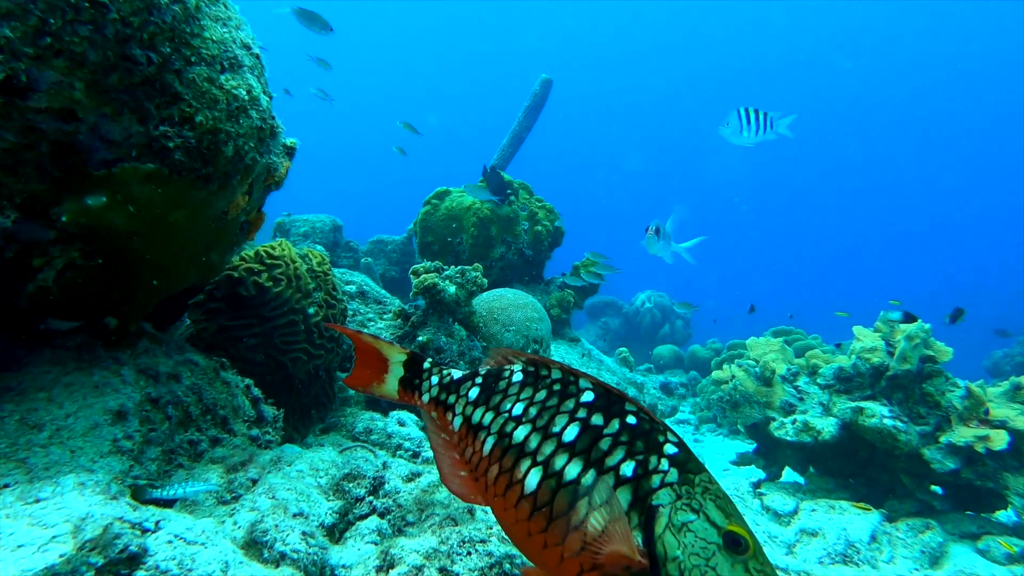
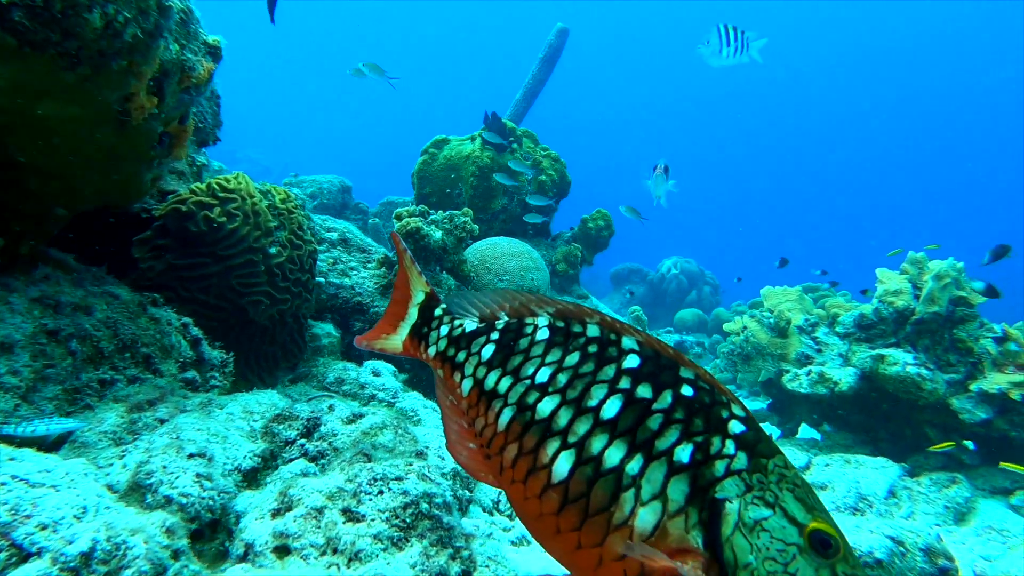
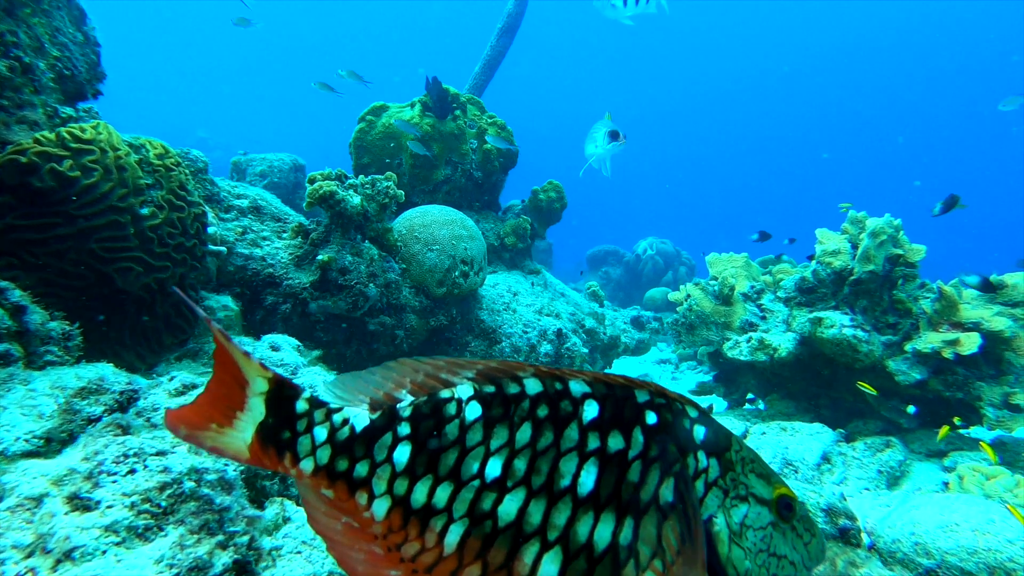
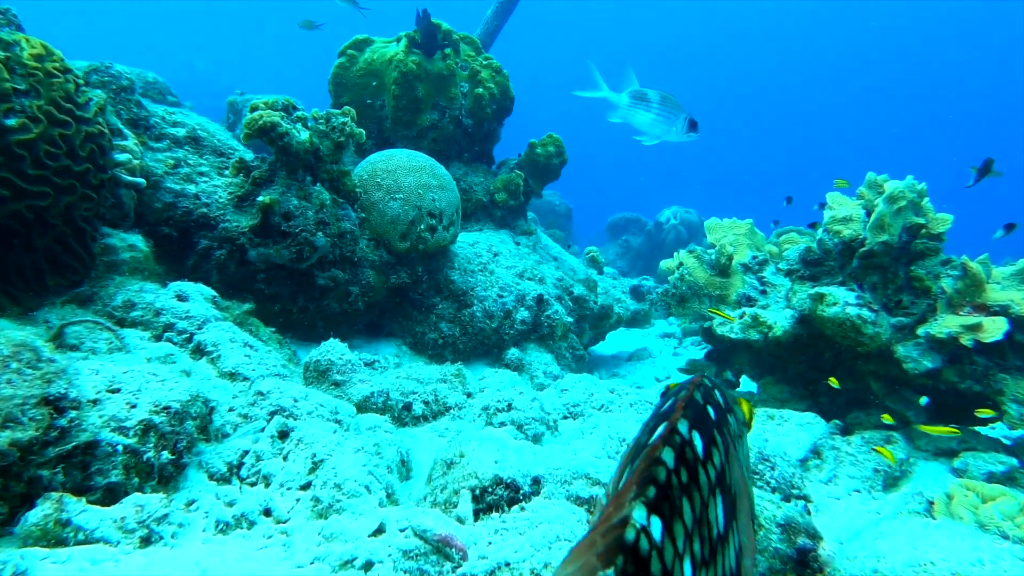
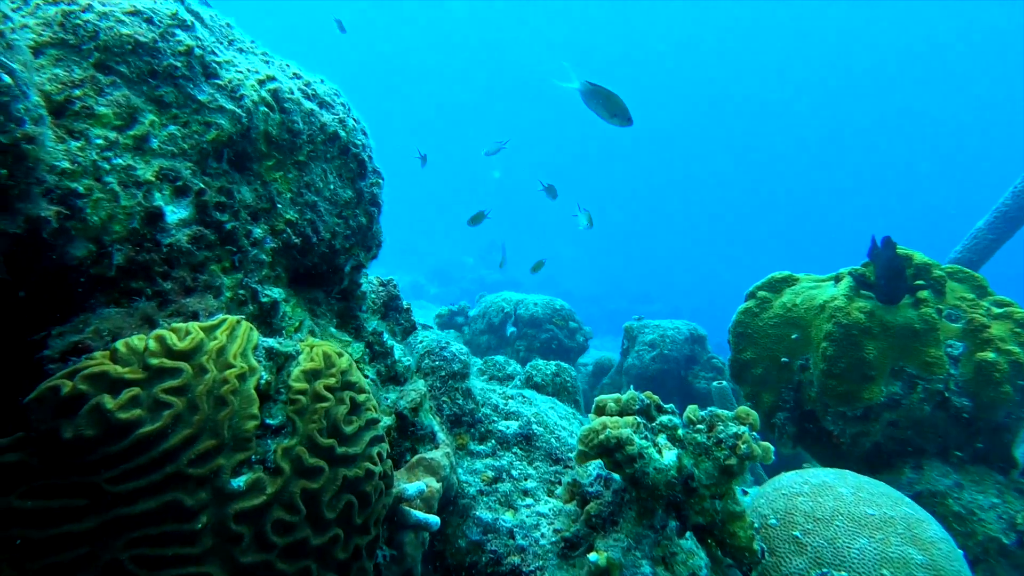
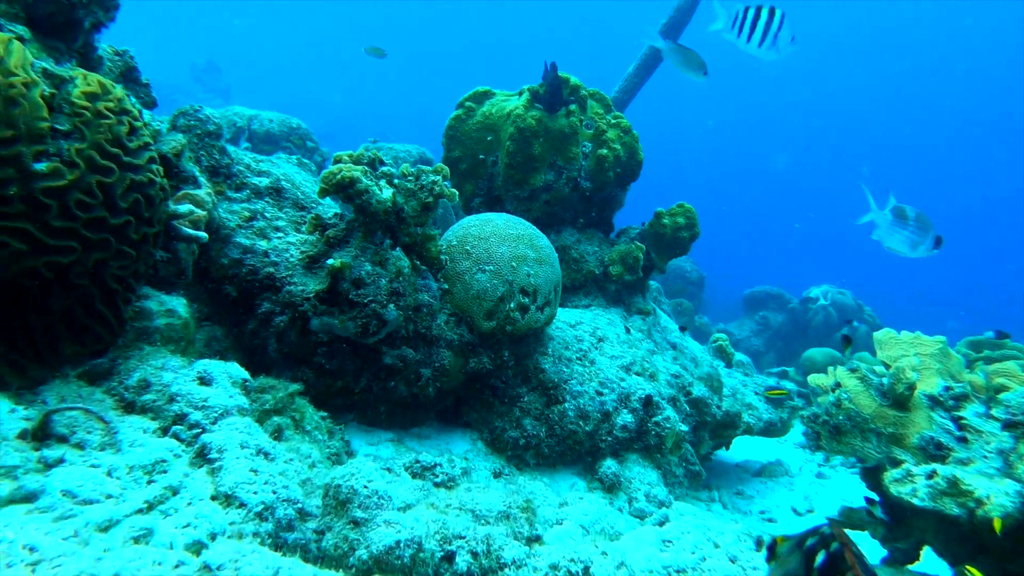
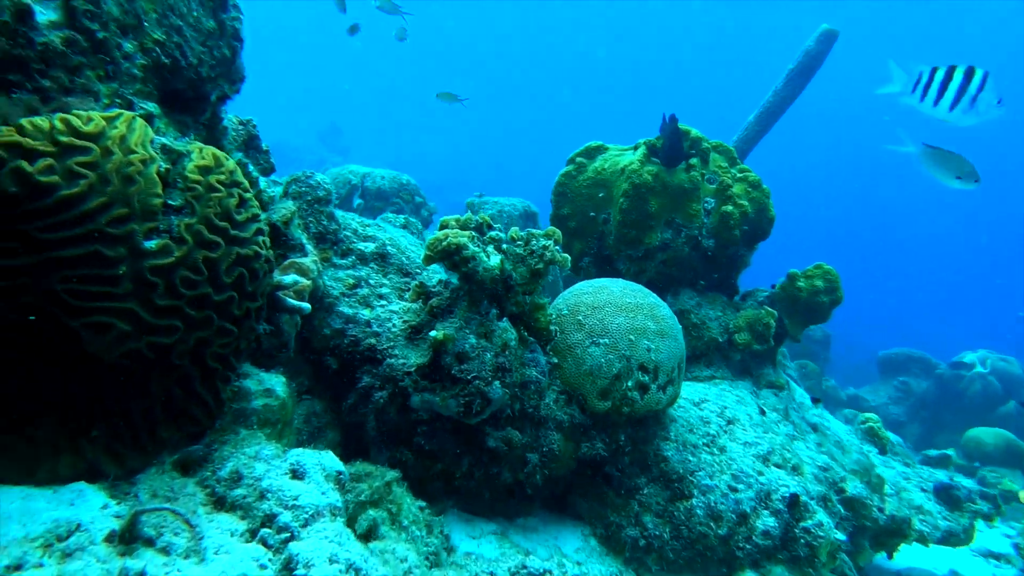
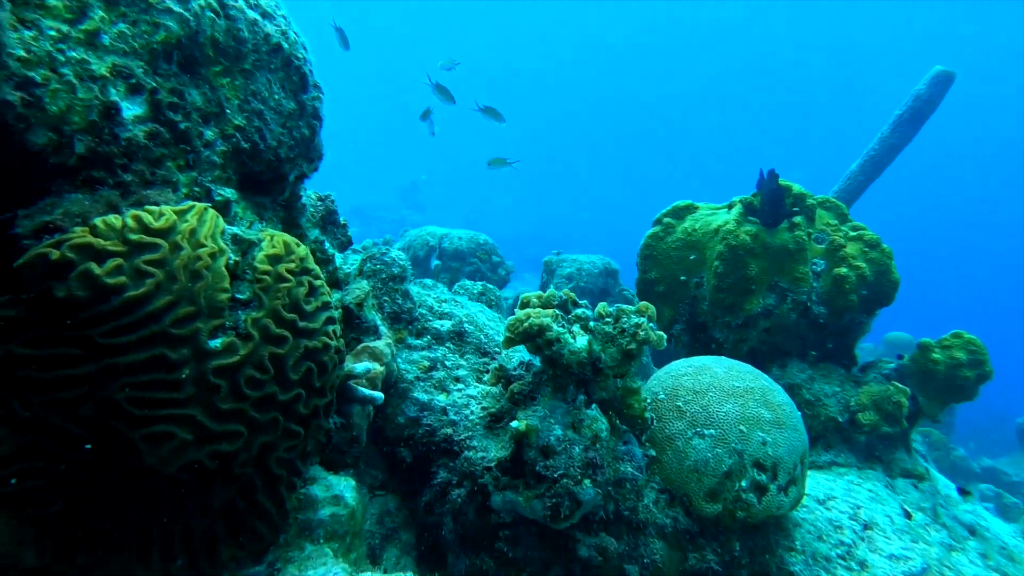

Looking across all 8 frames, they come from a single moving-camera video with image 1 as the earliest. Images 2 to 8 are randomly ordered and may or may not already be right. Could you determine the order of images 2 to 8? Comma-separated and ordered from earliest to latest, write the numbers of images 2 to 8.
2, 3, 4, 6, 7, 8, 5
